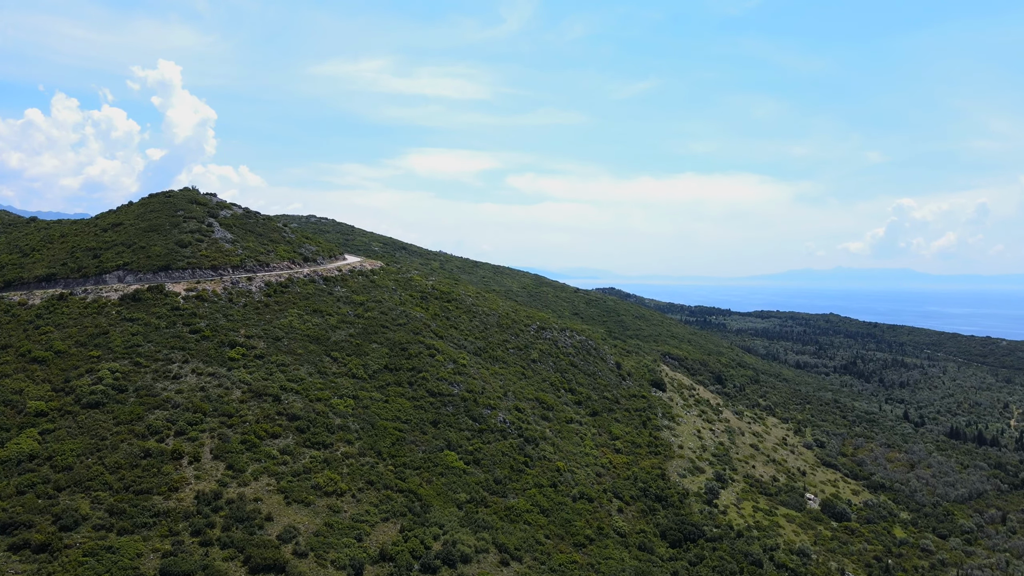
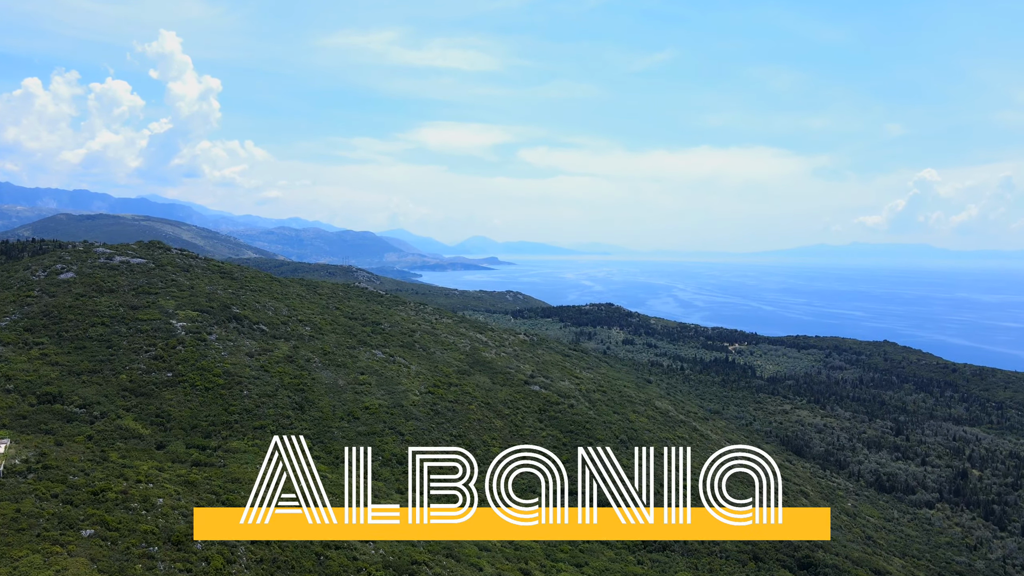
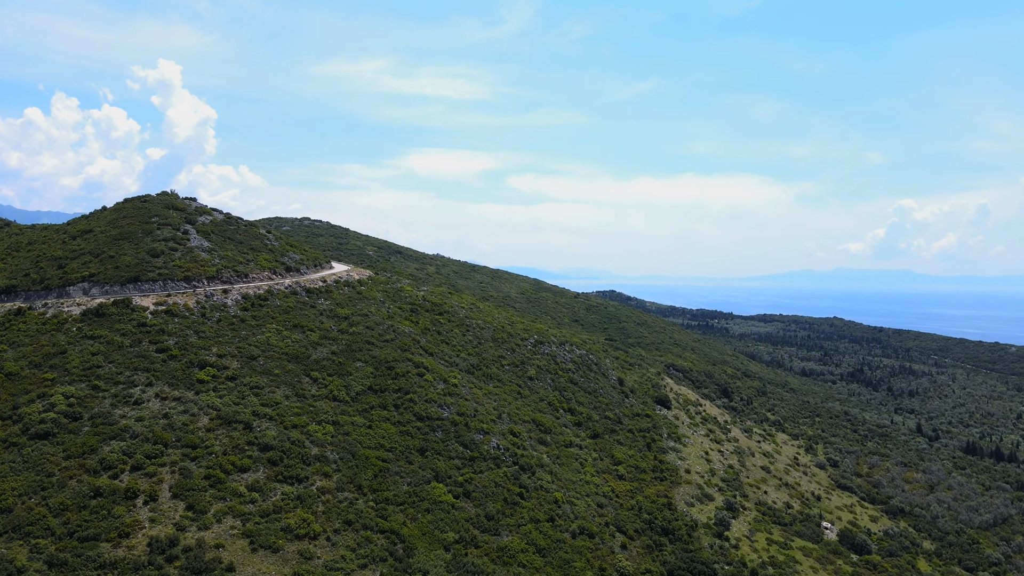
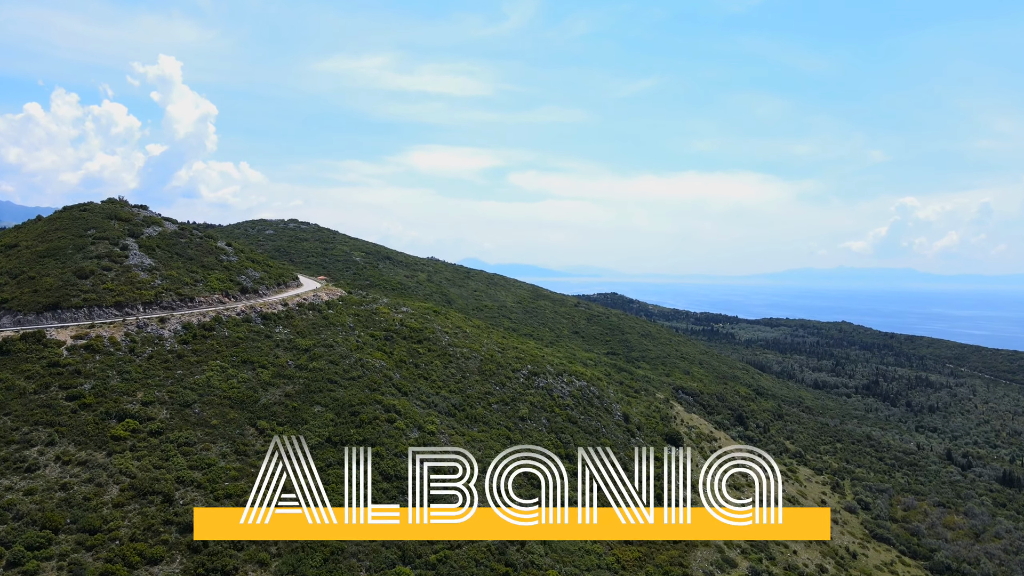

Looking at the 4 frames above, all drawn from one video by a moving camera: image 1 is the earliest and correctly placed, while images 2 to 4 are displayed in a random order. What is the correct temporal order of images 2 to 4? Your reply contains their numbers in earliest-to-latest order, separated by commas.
3, 4, 2
